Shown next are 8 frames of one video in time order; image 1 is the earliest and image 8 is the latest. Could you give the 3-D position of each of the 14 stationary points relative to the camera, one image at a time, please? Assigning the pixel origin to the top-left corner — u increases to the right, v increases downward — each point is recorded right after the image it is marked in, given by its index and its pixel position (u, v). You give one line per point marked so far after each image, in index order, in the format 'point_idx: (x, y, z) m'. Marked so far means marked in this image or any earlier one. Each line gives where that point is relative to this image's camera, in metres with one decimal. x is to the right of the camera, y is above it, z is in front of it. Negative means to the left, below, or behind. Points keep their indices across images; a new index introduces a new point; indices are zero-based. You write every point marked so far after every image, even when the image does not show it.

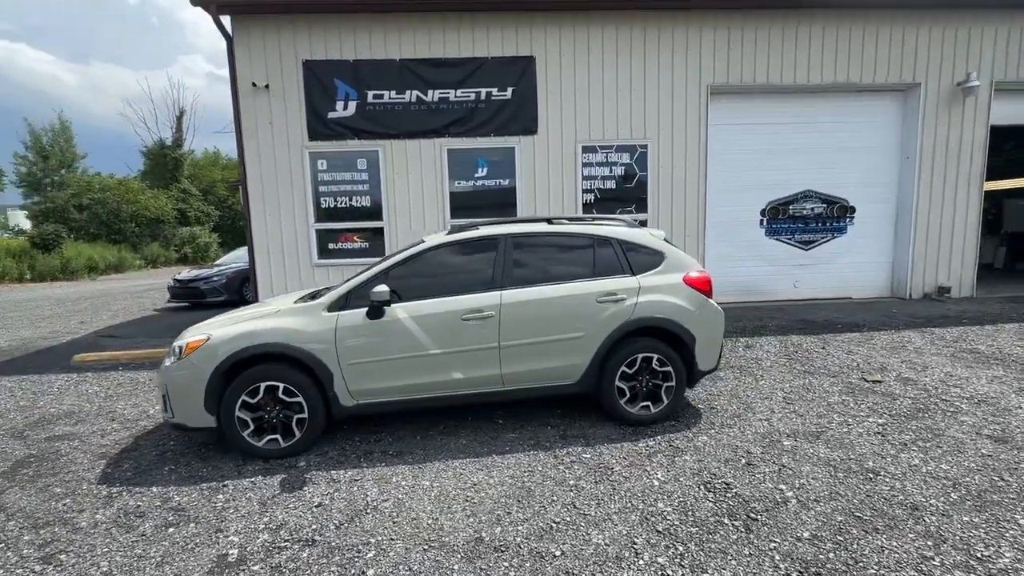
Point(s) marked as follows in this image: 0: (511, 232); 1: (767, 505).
0: (0.0, +0.4, +3.3) m
1: (+1.3, -1.1, +2.4) m
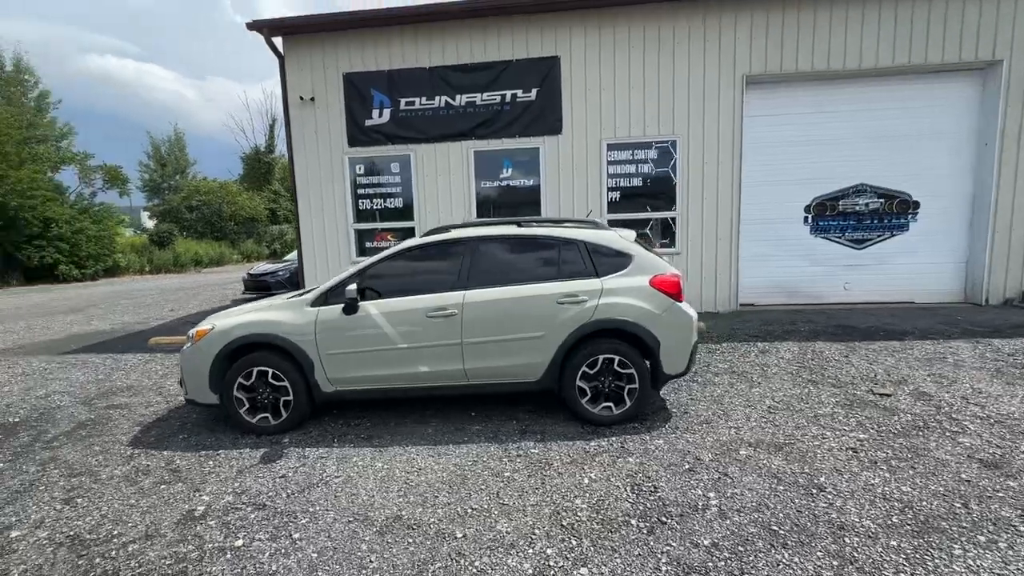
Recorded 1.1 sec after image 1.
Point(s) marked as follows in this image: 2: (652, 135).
0: (-0.3, +0.4, +3.5) m
1: (+0.8, -1.1, +2.4) m
2: (+2.1, +2.3, +7.1) m
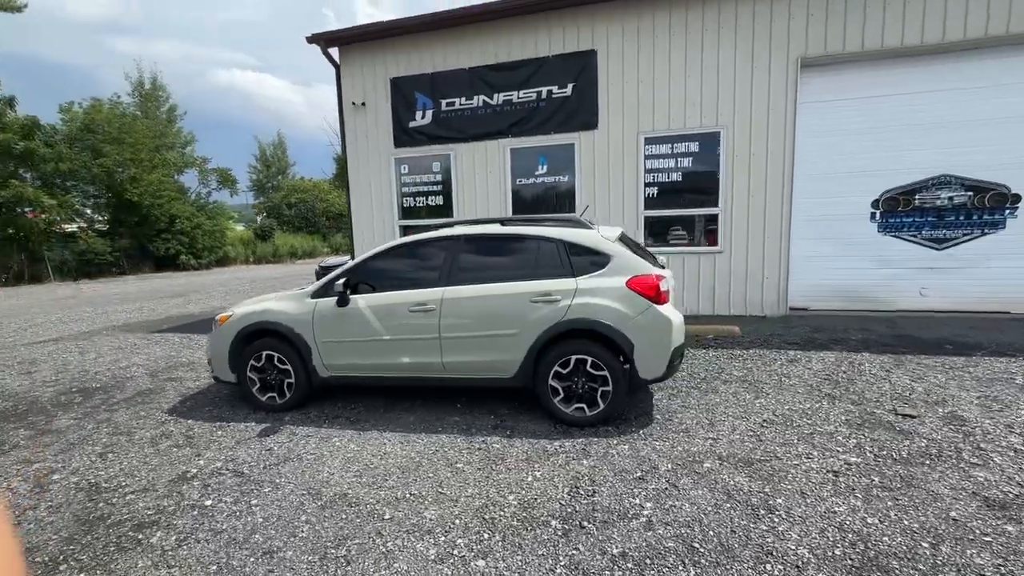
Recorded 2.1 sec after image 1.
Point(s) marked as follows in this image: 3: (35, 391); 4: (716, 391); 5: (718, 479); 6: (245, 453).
0: (-0.4, +0.4, +3.6) m
1: (+0.5, -1.1, +2.3) m
2: (+2.6, +2.3, +6.7) m
3: (-4.7, -1.0, +4.6) m
4: (+1.7, -0.9, +3.9) m
5: (+1.2, -1.1, +2.6) m
6: (-1.8, -1.1, +3.2) m
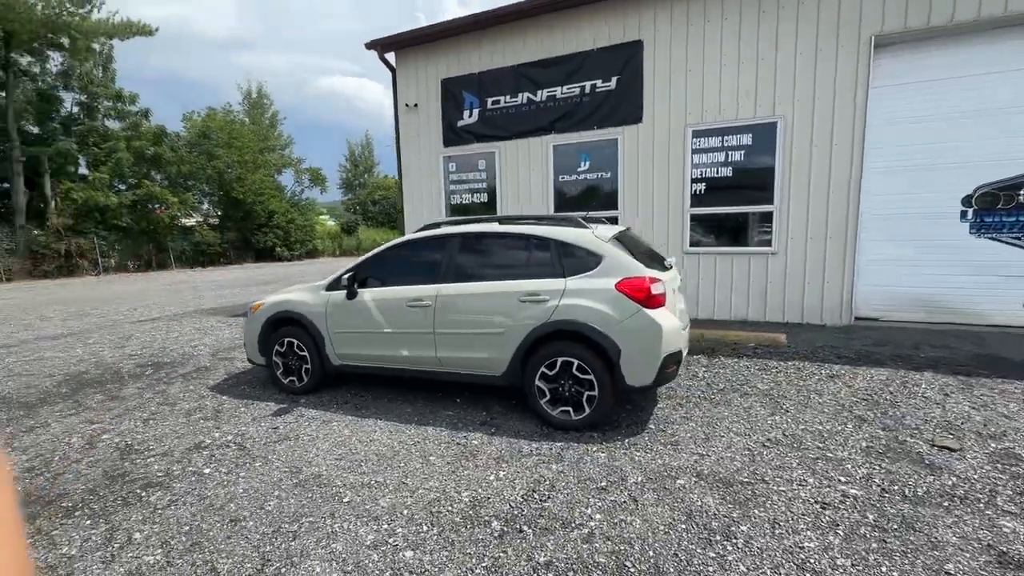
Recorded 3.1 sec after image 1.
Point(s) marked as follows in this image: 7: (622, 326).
0: (-0.4, +0.5, +3.7) m
1: (+0.2, -1.1, +2.3) m
2: (+3.1, +2.3, +6.2) m
3: (-4.5, -0.9, +5.4) m
4: (+1.7, -0.9, +3.7) m
5: (+0.9, -1.1, +2.5) m
6: (-1.9, -1.1, +3.5) m
7: (+0.7, -0.3, +3.1) m
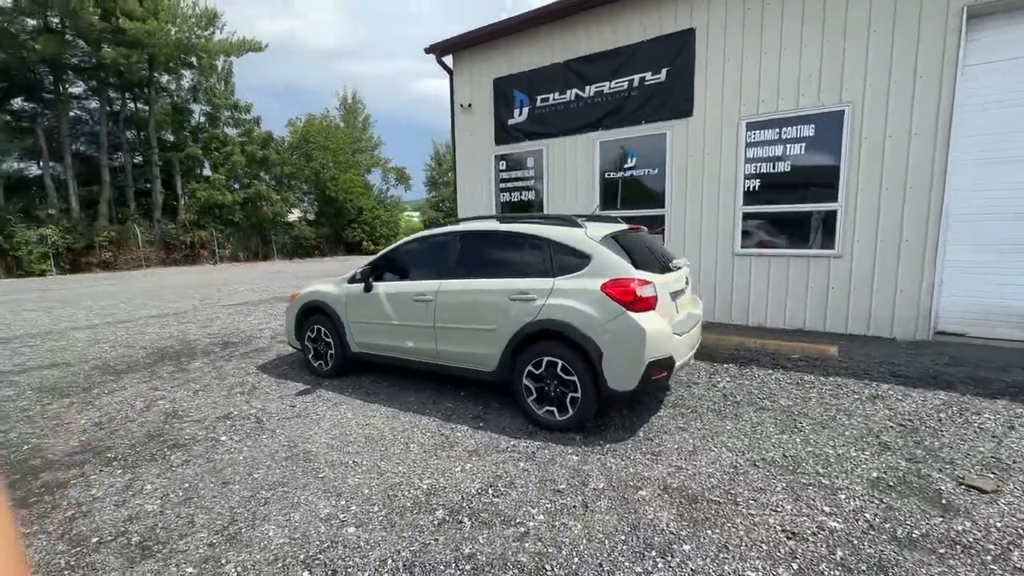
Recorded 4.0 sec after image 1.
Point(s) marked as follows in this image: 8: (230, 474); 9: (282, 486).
0: (-0.4, +0.5, +3.8) m
1: (-0.1, -1.1, +2.3) m
2: (+3.6, +2.2, +5.6) m
3: (-4.2, -0.7, +6.3) m
4: (+1.6, -0.9, +3.4) m
5: (+0.6, -1.1, +2.4) m
6: (-2.0, -1.0, +3.9) m
7: (+0.6, -0.3, +3.0) m
8: (-1.7, -1.1, +2.8) m
9: (-1.3, -1.1, +2.7) m
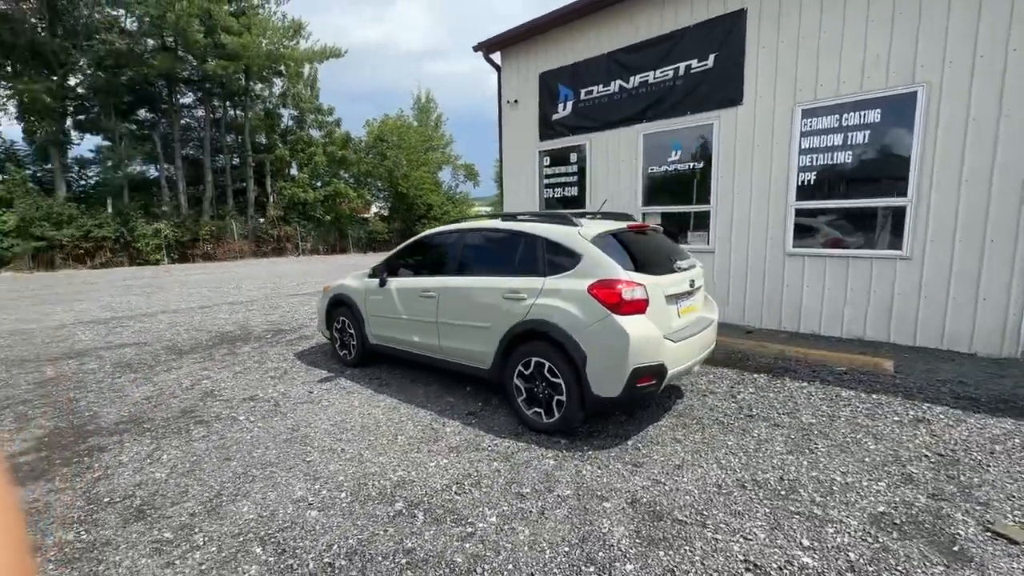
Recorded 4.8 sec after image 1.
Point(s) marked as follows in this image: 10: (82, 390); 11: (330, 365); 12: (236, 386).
0: (-0.3, +0.5, +3.8) m
1: (-0.3, -1.1, +2.3) m
2: (+3.9, +2.1, +5.0) m
3: (-3.7, -0.5, +6.9) m
4: (+1.5, -1.0, +3.1) m
5: (+0.4, -1.1, +2.3) m
6: (-1.9, -0.9, +4.2) m
7: (+0.5, -0.3, +2.9) m
8: (-1.8, -1.1, +3.1) m
9: (-1.5, -1.1, +2.9) m
10: (-3.9, -0.9, +4.3) m
11: (-1.9, -0.8, +4.8) m
12: (-2.6, -0.9, +4.3) m
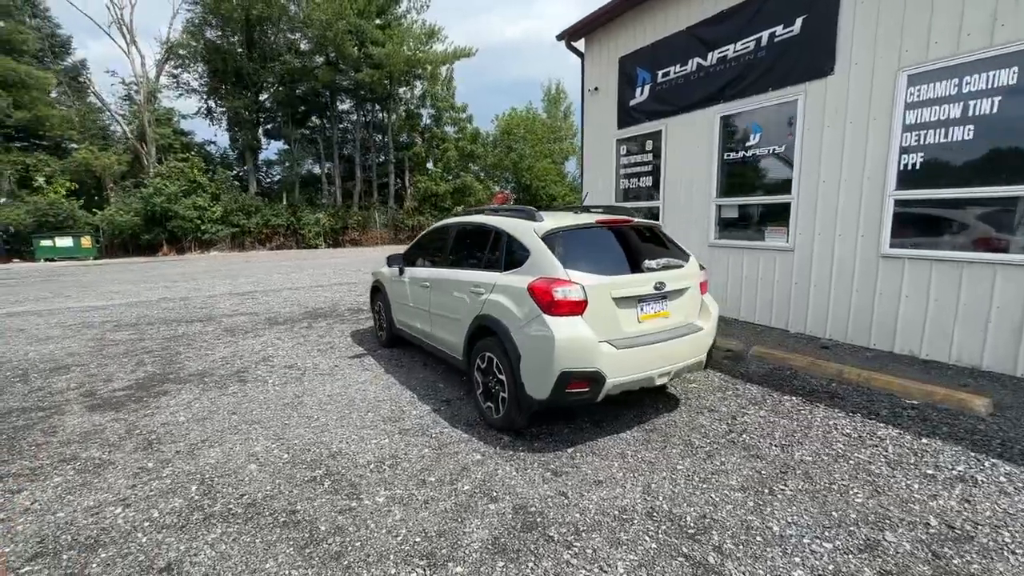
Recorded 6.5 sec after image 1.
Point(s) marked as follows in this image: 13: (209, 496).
0: (-0.4, +0.6, +3.9) m
1: (-0.9, -1.1, +2.5) m
2: (+4.1, +2.0, +3.8) m
3: (-2.8, -0.3, +7.8) m
4: (+1.1, -1.0, +2.8) m
5: (-0.2, -1.1, +2.3) m
6: (-1.9, -0.8, +4.7) m
7: (+0.1, -0.3, +2.8) m
8: (-2.1, -0.9, +3.7) m
9: (-1.8, -1.0, +3.4) m
10: (-3.8, -0.7, +5.4) m
11: (-1.6, -0.6, +5.4) m
12: (-2.4, -0.7, +5.1) m
13: (-1.6, -1.1, +2.5) m
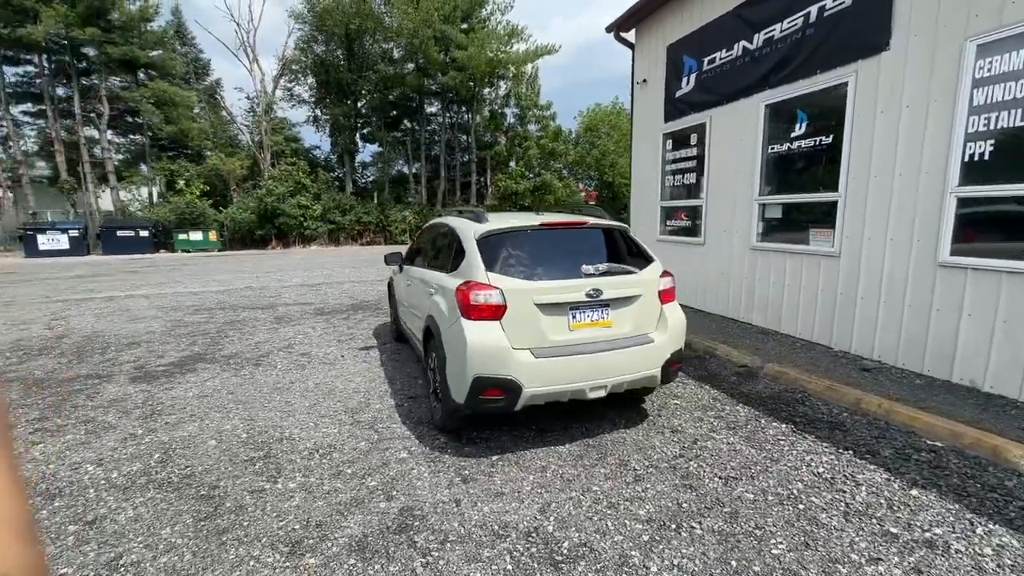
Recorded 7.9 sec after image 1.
0: (-0.6, +0.6, +4.0) m
1: (-1.4, -1.1, +2.7) m
2: (+3.8, +1.9, +2.9) m
3: (-2.2, -0.2, +8.3) m
4: (+0.6, -1.1, +2.5) m
5: (-0.8, -1.1, +2.3) m
6: (-1.9, -0.7, +5.1) m
7: (-0.4, -0.3, +2.8) m
8: (-2.4, -0.9, +4.1) m
9: (-2.1, -0.9, +3.7) m
10: (-3.6, -0.6, +6.2) m
11: (-1.5, -0.6, +5.7) m
12: (-2.4, -0.7, +5.5) m
13: (-2.1, -1.1, +2.8) m
